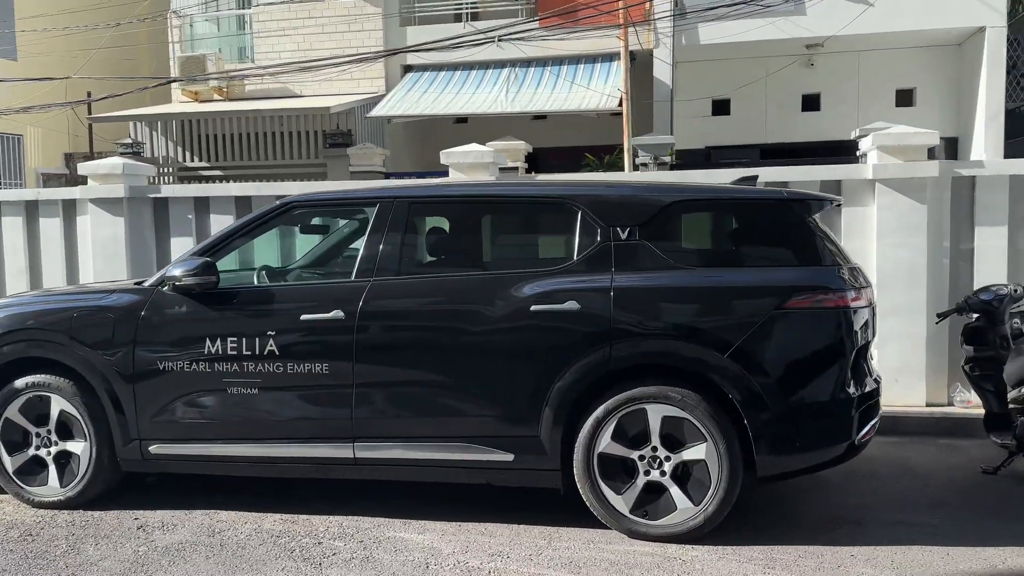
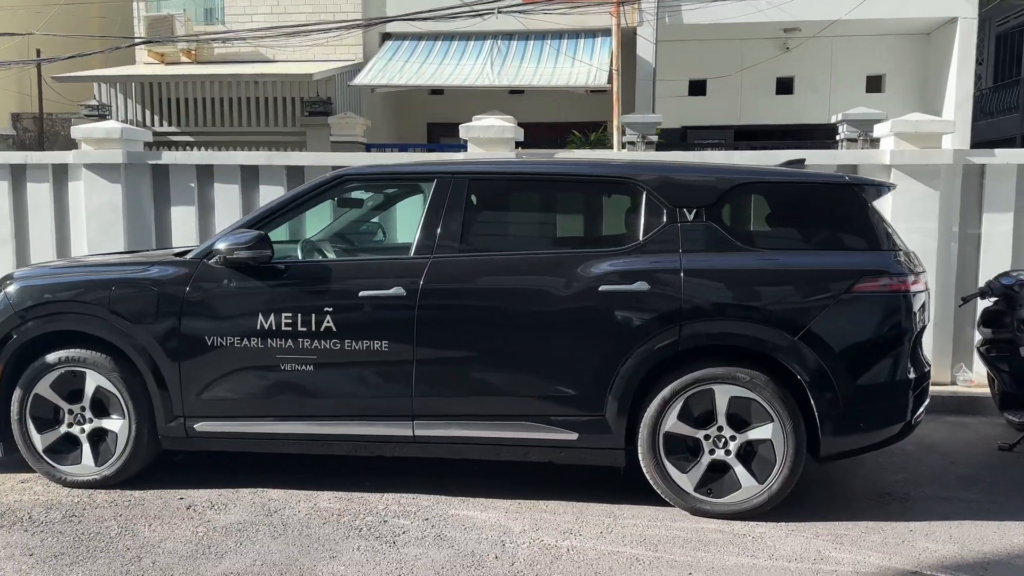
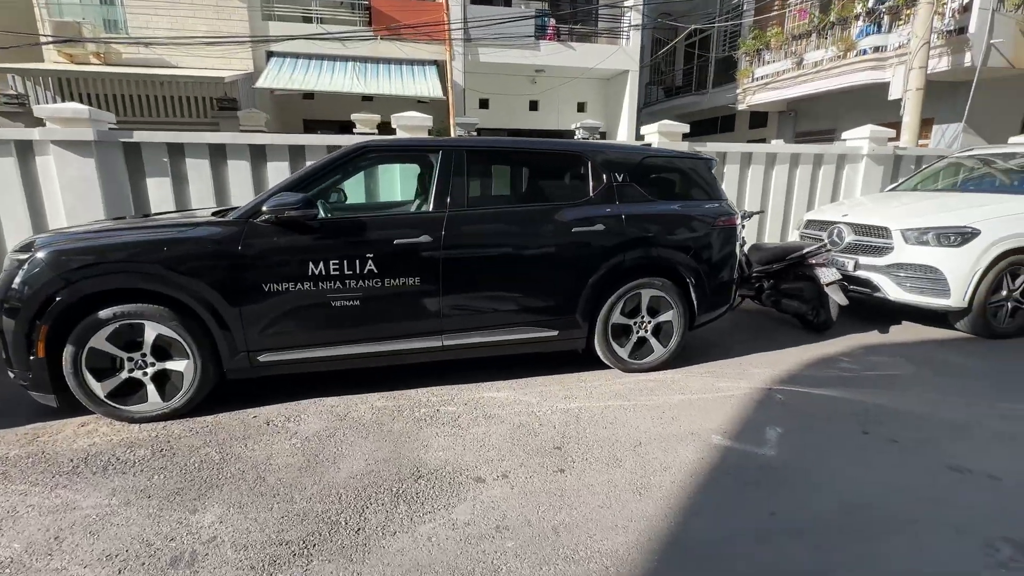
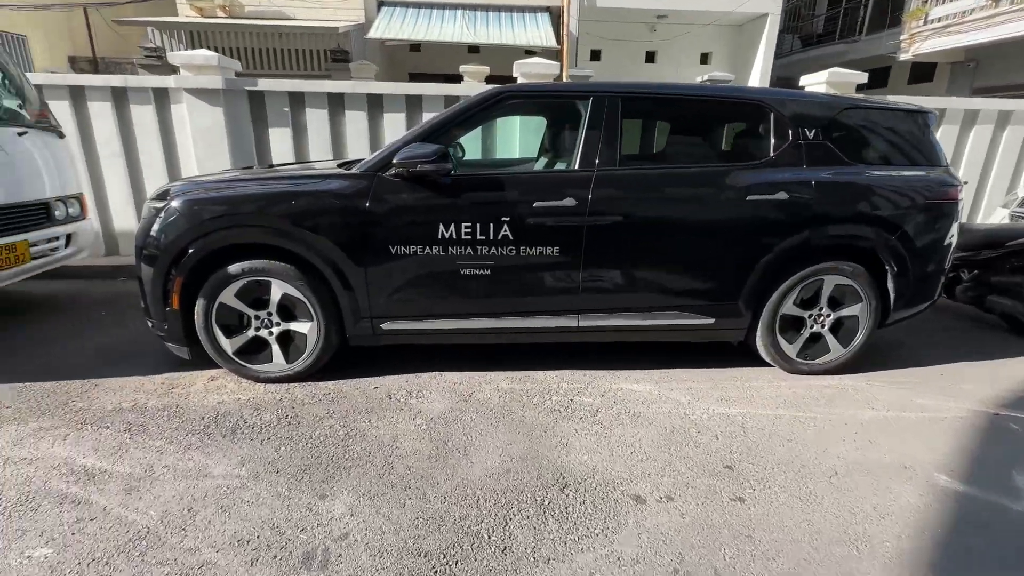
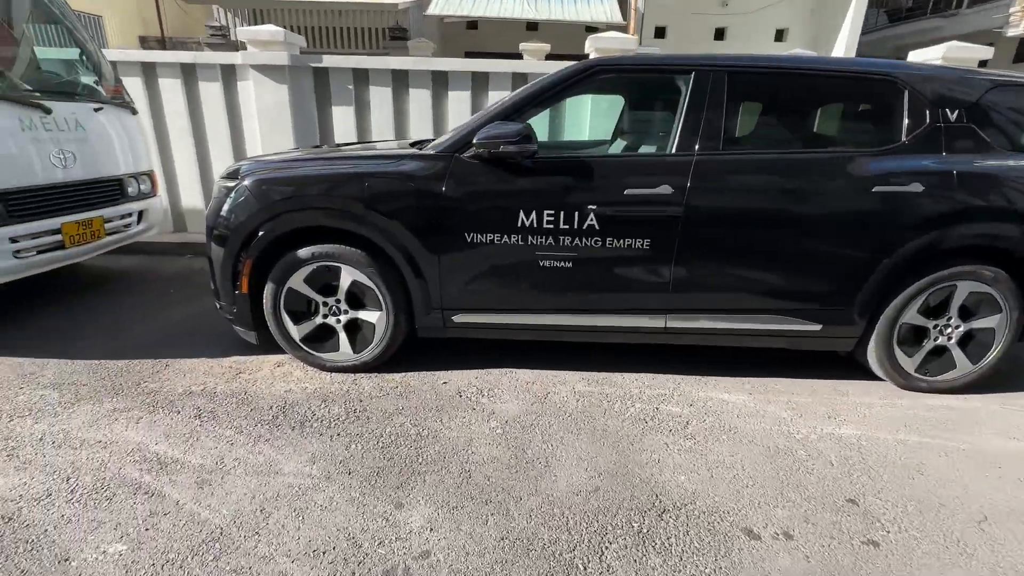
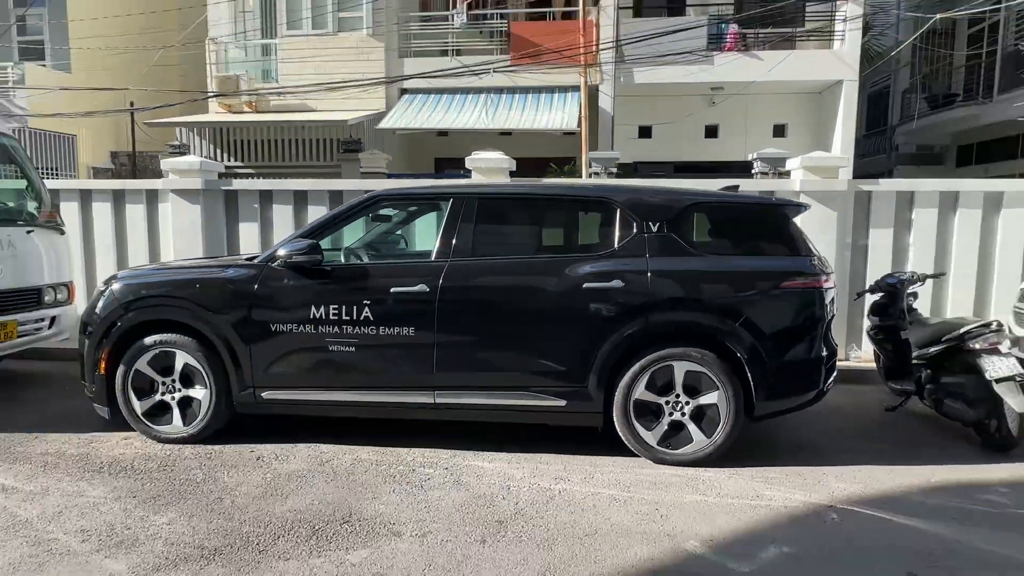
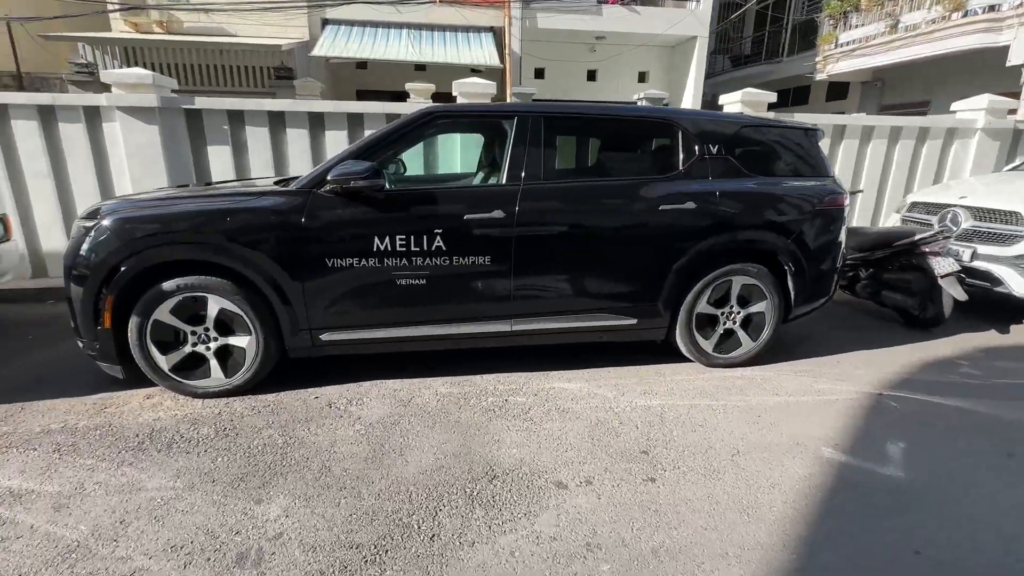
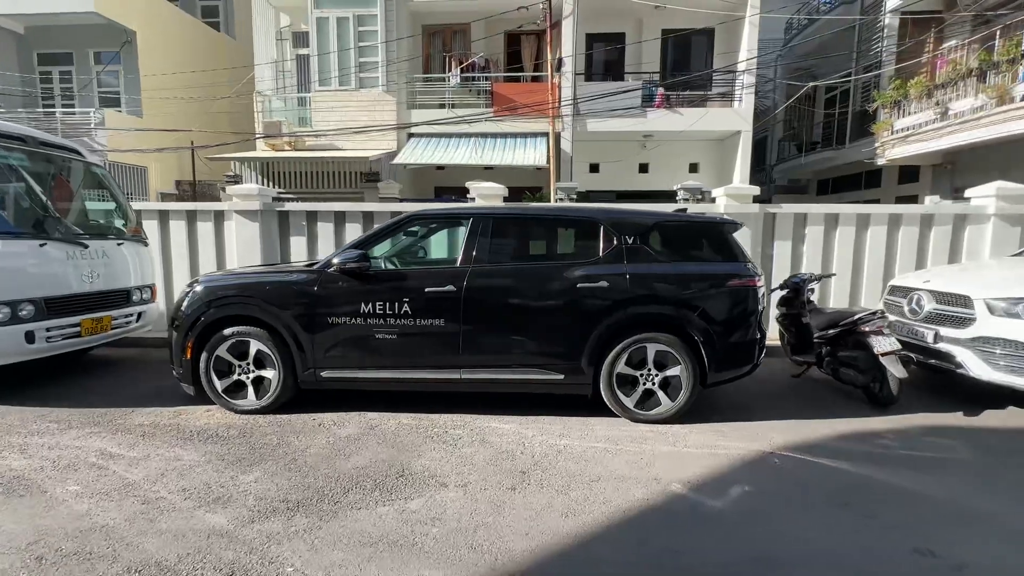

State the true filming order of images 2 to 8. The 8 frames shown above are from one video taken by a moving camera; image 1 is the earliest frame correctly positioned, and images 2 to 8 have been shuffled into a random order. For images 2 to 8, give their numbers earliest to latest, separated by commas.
2, 6, 8, 3, 7, 4, 5
